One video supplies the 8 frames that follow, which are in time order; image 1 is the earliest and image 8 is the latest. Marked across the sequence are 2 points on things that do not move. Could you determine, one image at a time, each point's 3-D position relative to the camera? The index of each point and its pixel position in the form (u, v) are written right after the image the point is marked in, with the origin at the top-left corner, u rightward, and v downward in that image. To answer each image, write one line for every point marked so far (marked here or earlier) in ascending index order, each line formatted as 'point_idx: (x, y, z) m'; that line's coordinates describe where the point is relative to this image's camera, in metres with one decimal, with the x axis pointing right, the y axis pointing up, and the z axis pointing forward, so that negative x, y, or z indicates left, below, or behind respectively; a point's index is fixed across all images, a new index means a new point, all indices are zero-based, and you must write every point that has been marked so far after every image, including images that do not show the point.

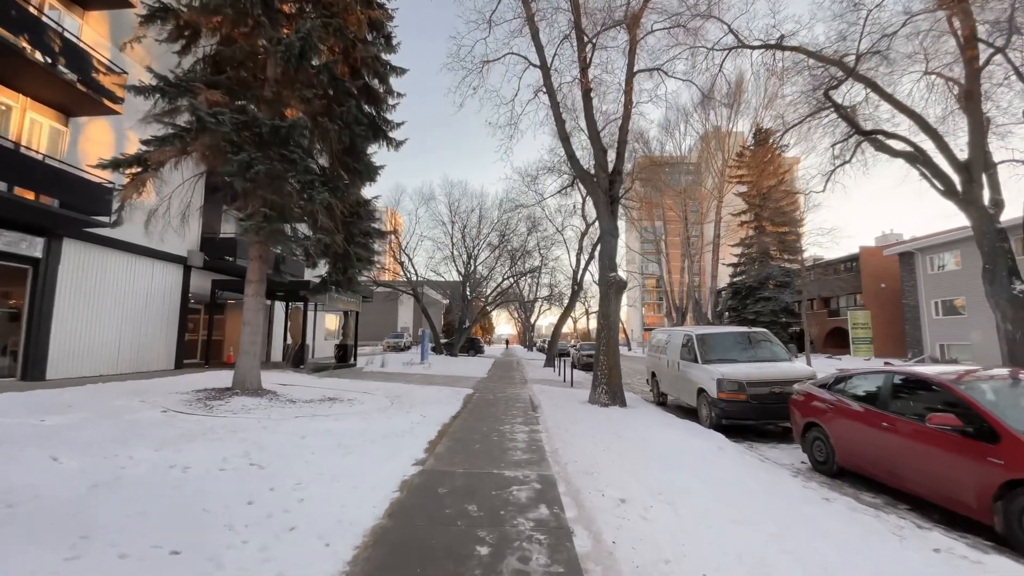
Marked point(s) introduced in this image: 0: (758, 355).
0: (+5.5, -1.5, +10.8) m
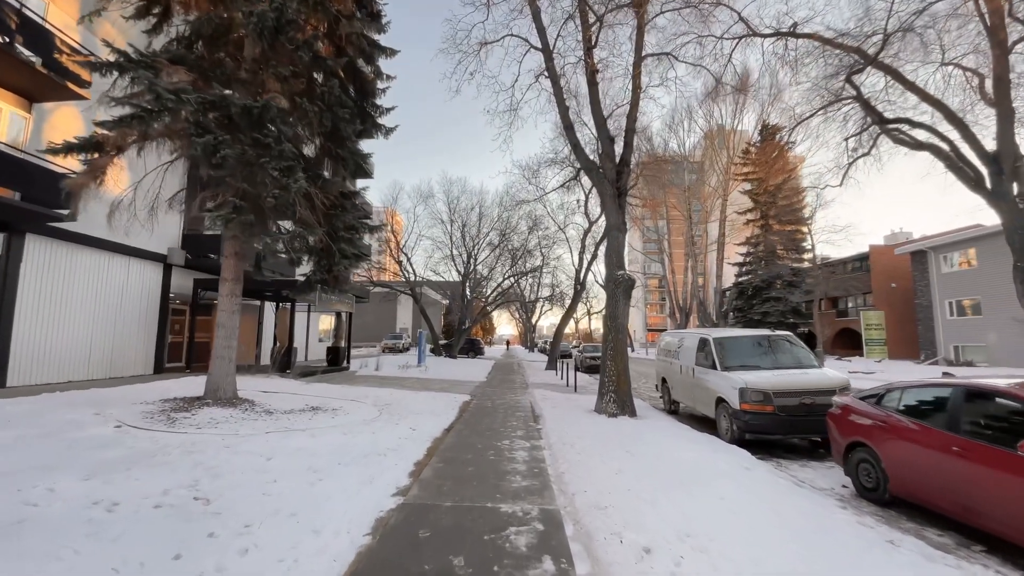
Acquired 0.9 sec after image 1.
0: (+5.5, -1.5, +9.9) m
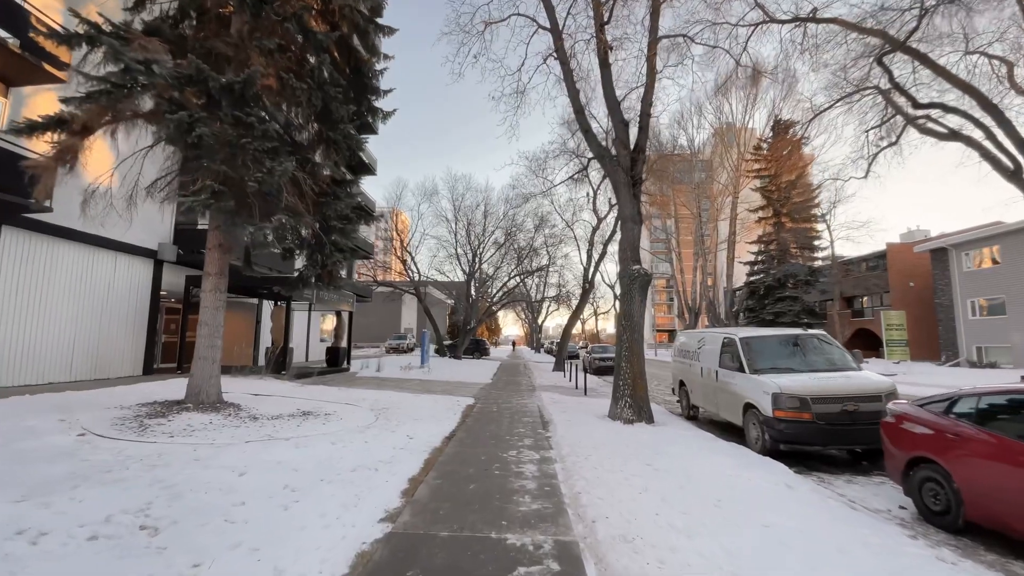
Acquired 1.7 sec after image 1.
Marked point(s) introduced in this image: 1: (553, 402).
0: (+5.6, -1.4, +9.0) m
1: (+1.1, -3.1, +13.1) m
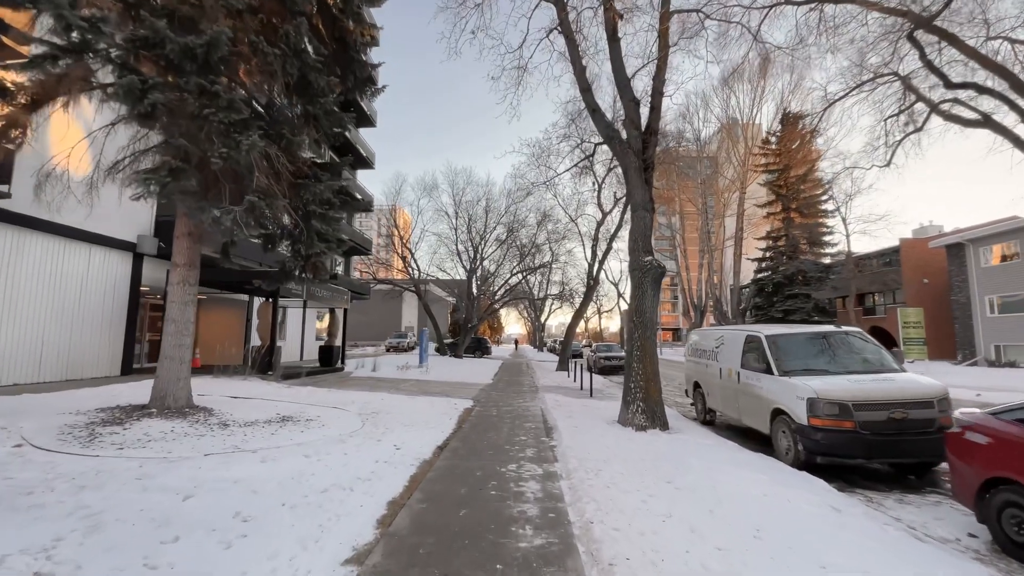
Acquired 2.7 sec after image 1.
0: (+5.6, -1.2, +8.0) m
1: (+1.1, -2.9, +12.2) m
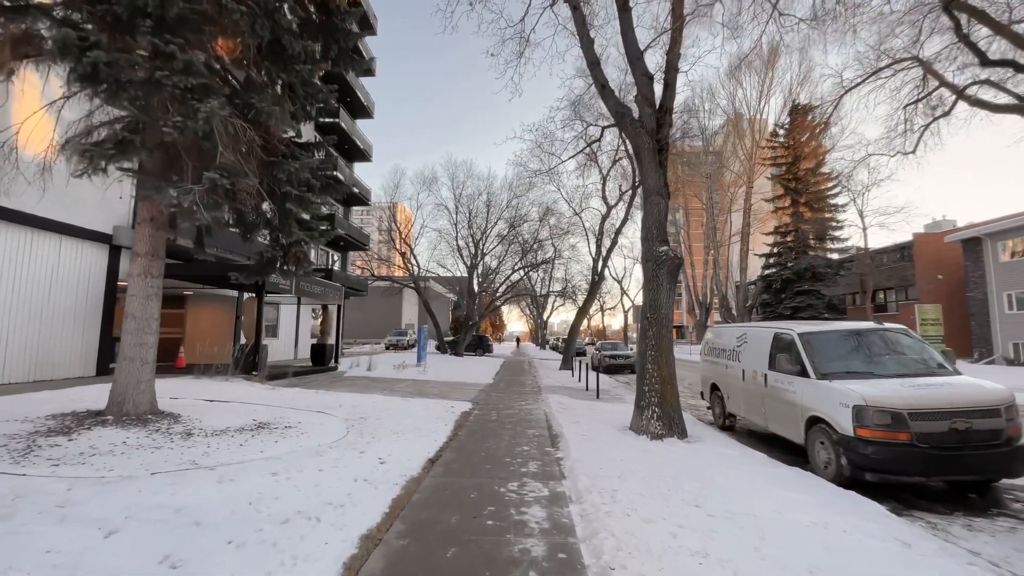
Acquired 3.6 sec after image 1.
0: (+5.6, -1.1, +7.1) m
1: (+1.2, -2.8, +11.3) m
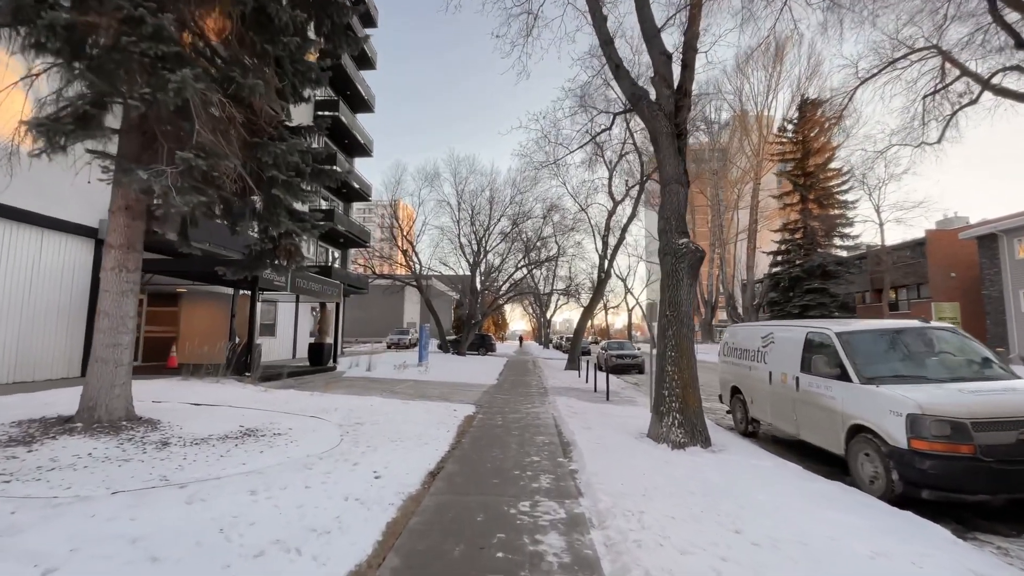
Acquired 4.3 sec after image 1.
0: (+5.8, -1.0, +6.4) m
1: (+1.3, -2.7, +10.6) m
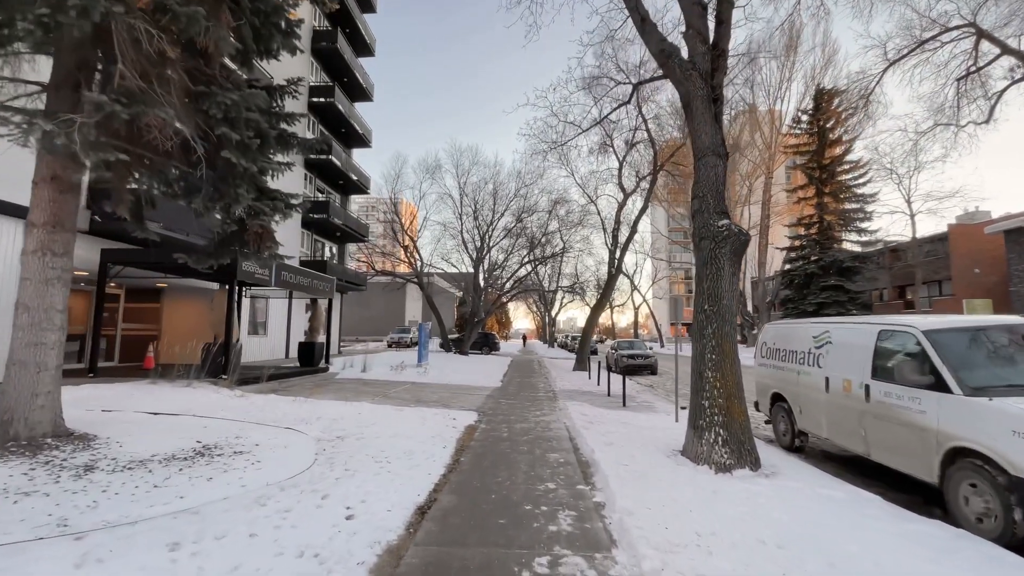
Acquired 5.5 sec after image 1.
0: (+5.9, -0.9, +5.1) m
1: (+1.4, -2.5, +9.4) m
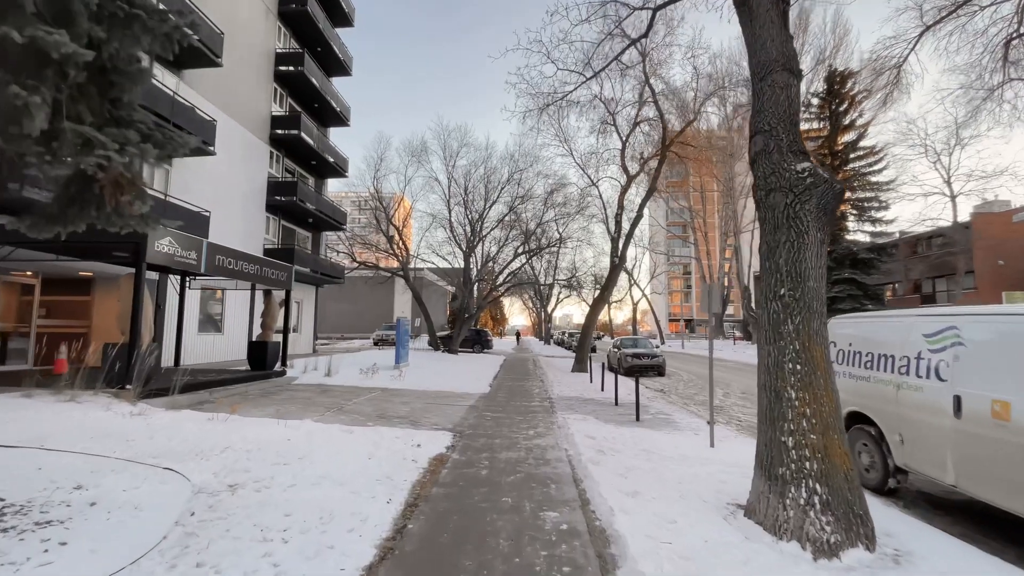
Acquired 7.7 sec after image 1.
0: (+5.7, -0.7, +2.9) m
1: (+1.2, -2.3, +7.1) m
